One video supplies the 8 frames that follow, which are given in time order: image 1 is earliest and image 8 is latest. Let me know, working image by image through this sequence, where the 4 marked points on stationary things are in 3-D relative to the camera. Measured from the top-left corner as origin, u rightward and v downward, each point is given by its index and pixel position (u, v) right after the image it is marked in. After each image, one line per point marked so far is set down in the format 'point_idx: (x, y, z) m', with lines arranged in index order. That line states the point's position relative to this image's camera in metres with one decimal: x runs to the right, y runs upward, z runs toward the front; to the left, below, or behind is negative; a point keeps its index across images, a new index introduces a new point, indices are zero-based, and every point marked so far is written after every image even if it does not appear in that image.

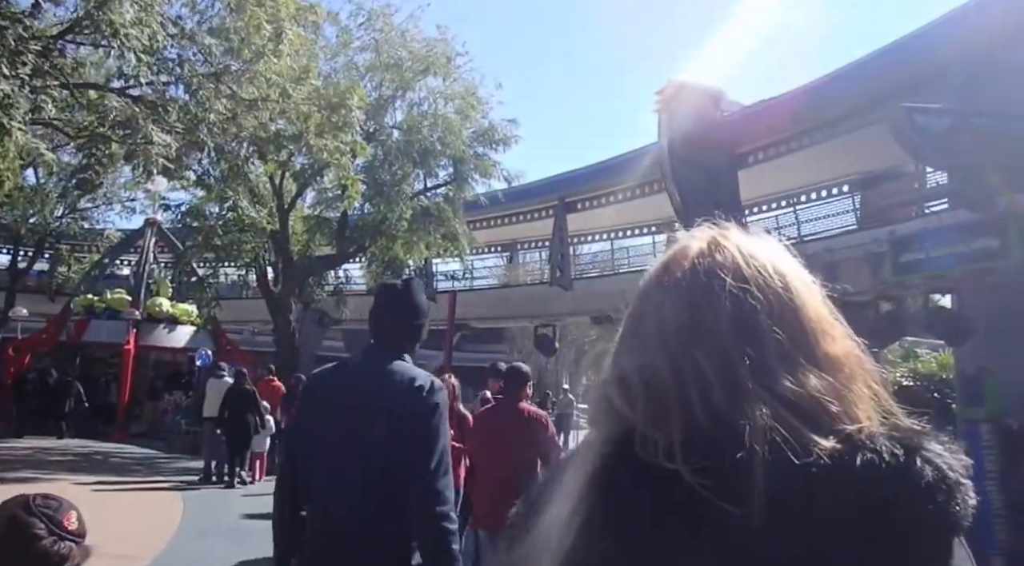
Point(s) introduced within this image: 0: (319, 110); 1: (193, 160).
0: (-5.2, +4.7, +18.8) m
1: (-7.1, +2.5, +15.2) m
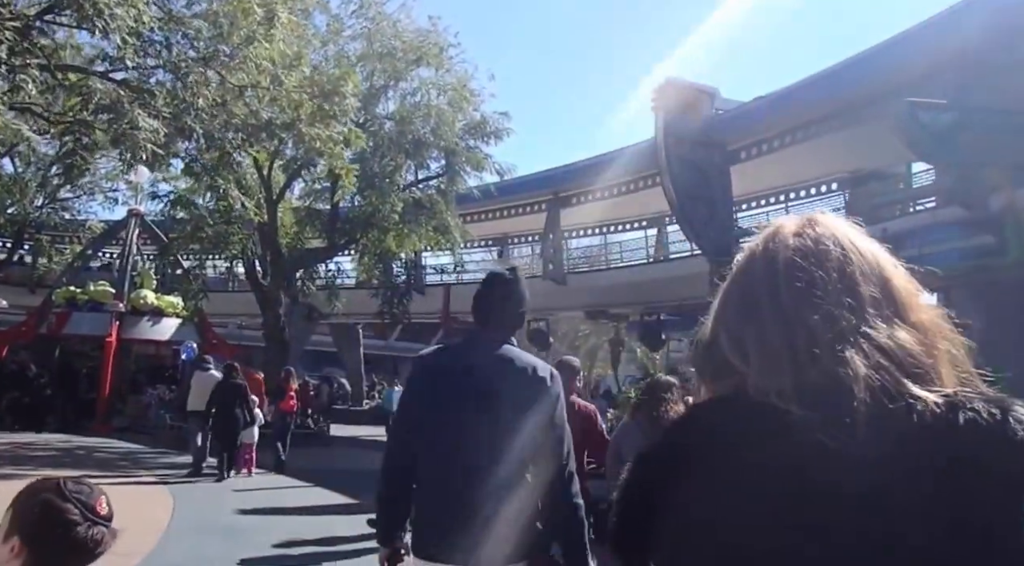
0: (-5.3, +4.9, +18.4) m
1: (-7.1, +2.7, +14.8) m
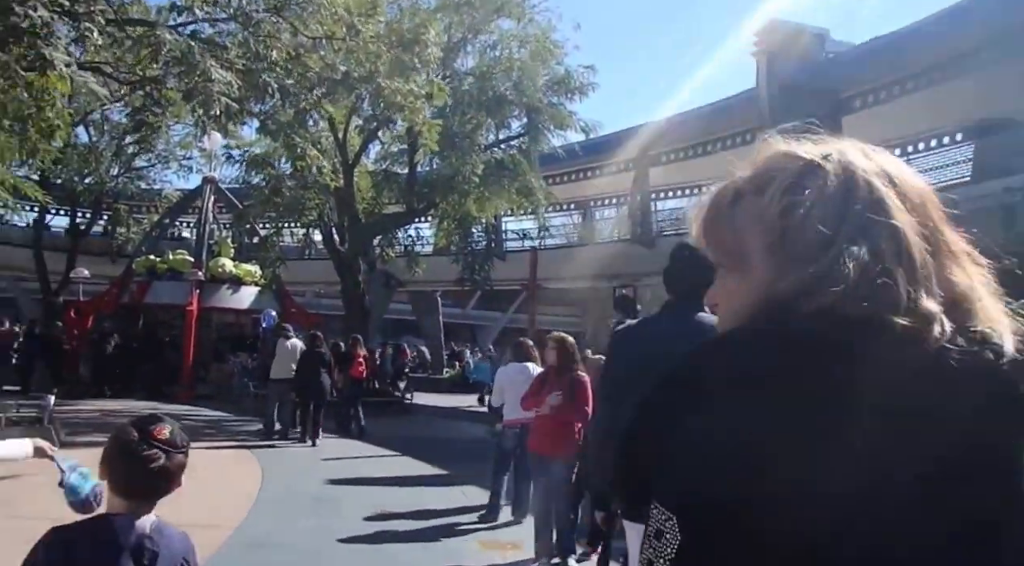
0: (-3.0, +5.7, +17.3) m
1: (-5.0, +3.4, +13.9) m
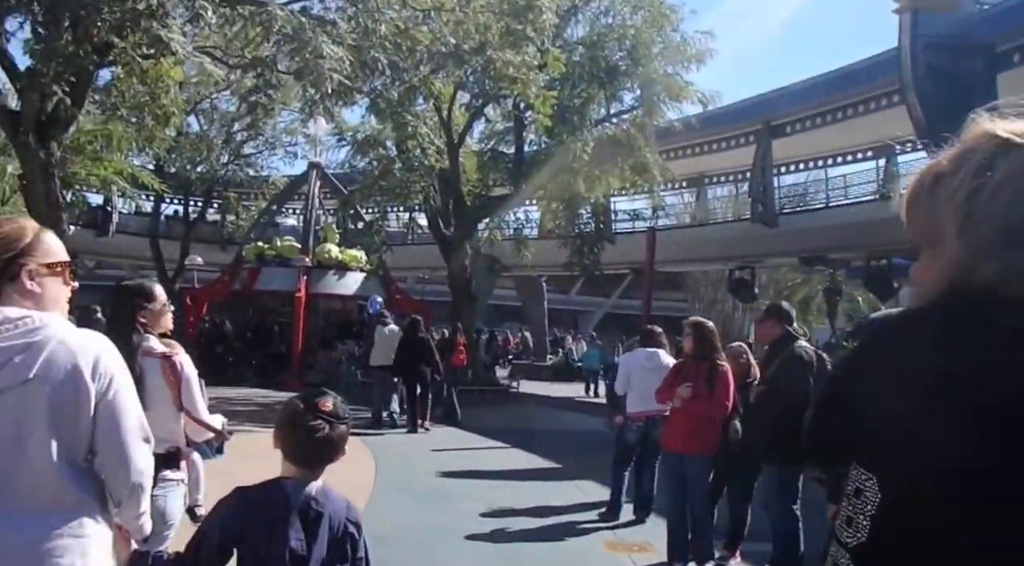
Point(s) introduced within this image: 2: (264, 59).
0: (-0.3, +6.1, +16.1) m
1: (-2.8, +3.6, +13.1) m
2: (-3.9, +3.5, +10.9) m
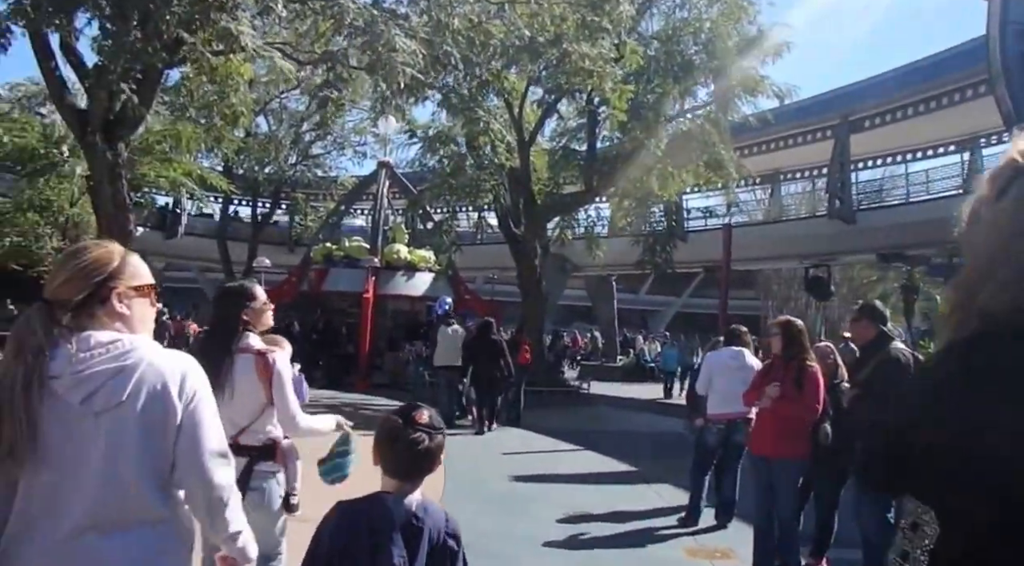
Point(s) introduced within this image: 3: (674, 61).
0: (+1.4, +6.0, +15.4) m
1: (-1.4, +3.6, +12.6) m
2: (-2.7, +3.5, +10.5) m
3: (+4.7, +6.3, +19.7) m
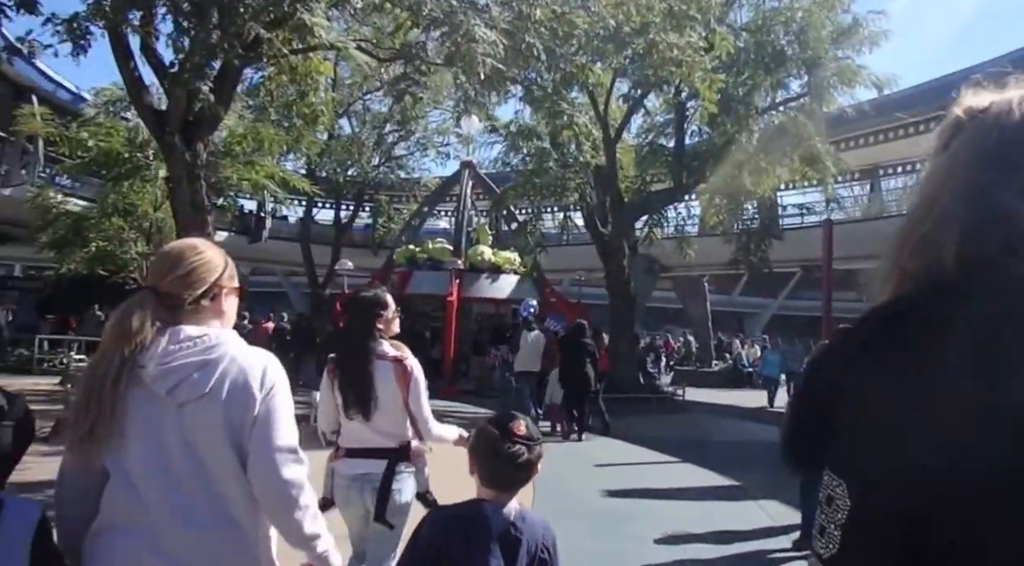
0: (+3.1, +6.0, +14.6) m
1: (+0.1, +3.5, +12.2) m
2: (-1.5, +3.4, +10.3) m
3: (+7.0, +6.3, +18.4) m
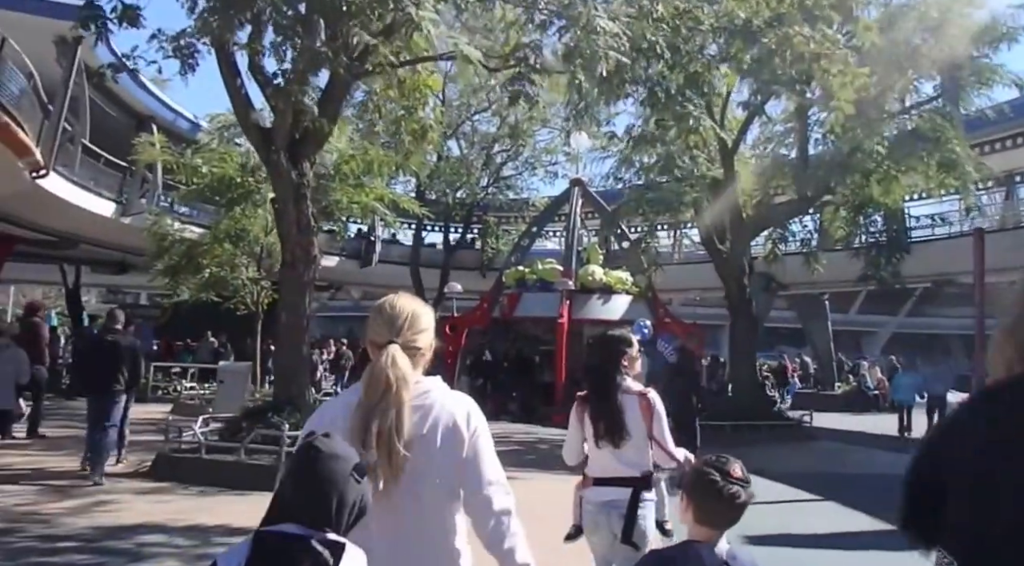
0: (+5.3, +5.6, +13.5) m
1: (+1.9, +3.2, +11.5) m
2: (+0.1, +3.1, +9.9) m
3: (+9.6, +5.9, +16.8) m
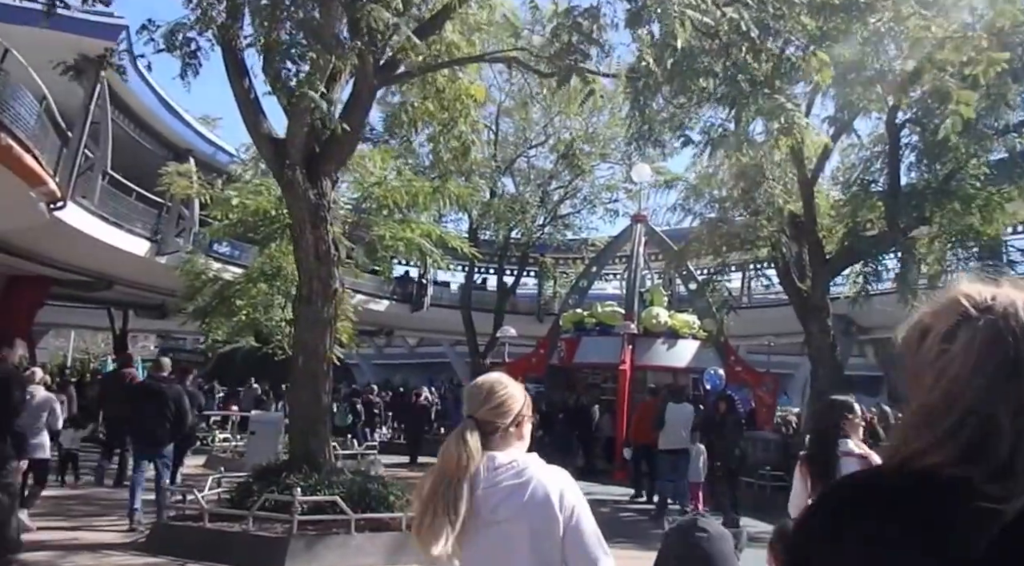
0: (+6.3, +4.9, +12.7) m
1: (+2.8, +2.5, +10.8) m
2: (+0.8, +2.6, +9.3) m
3: (+10.9, +5.0, +15.6) m
